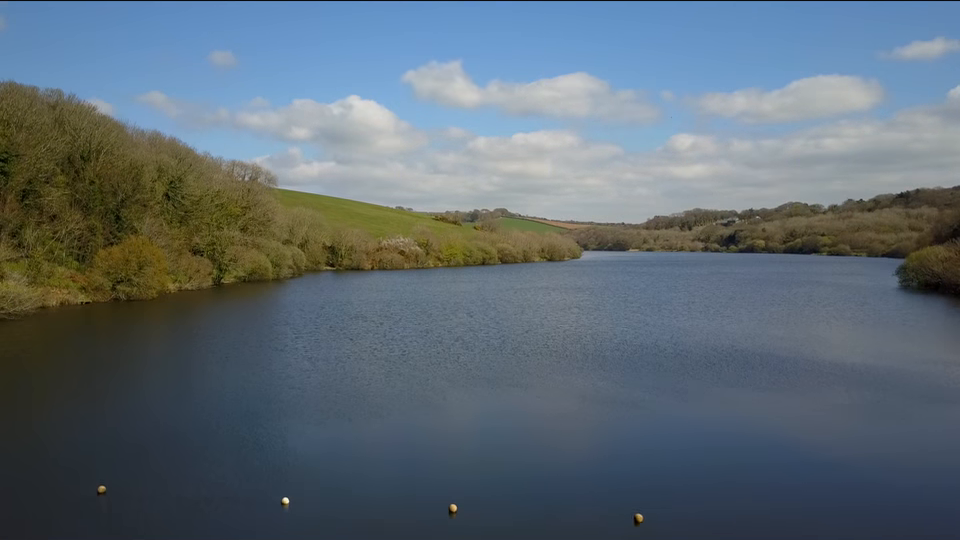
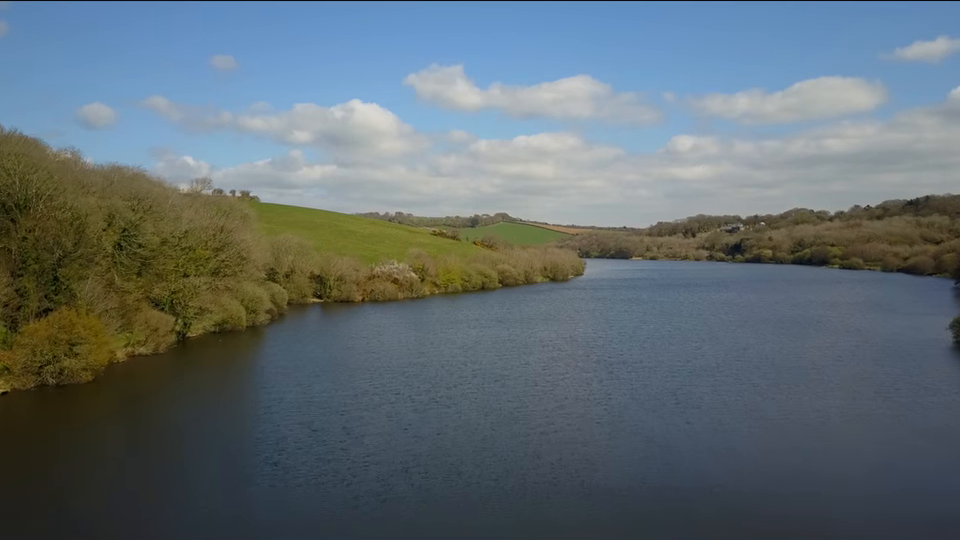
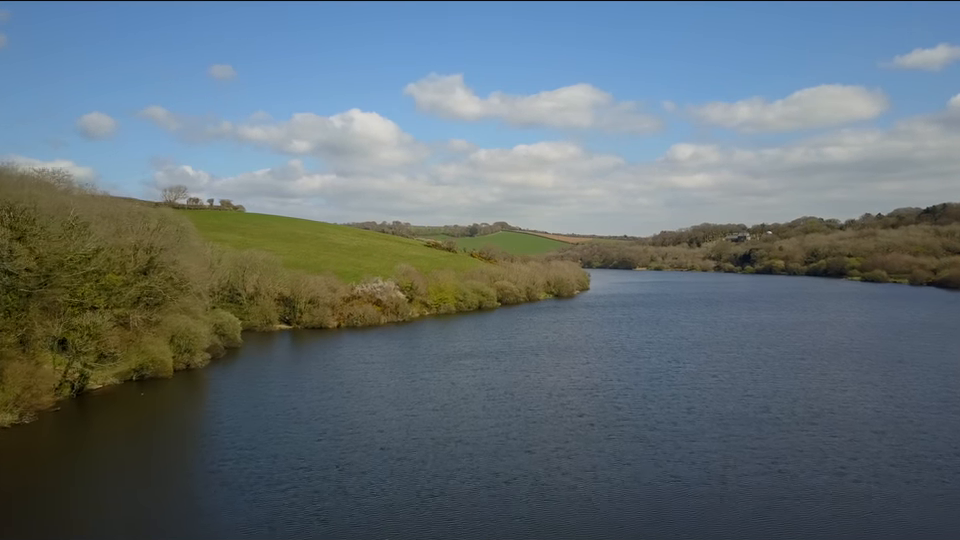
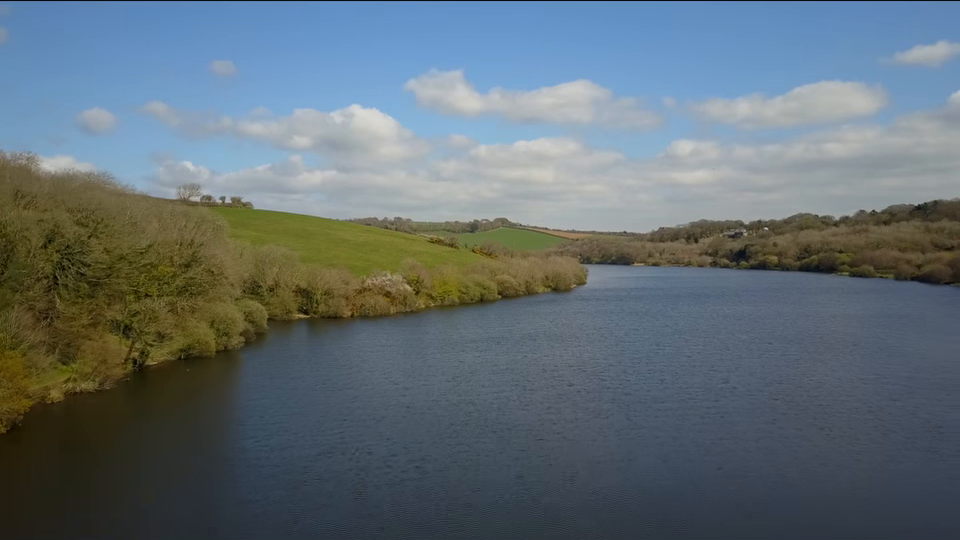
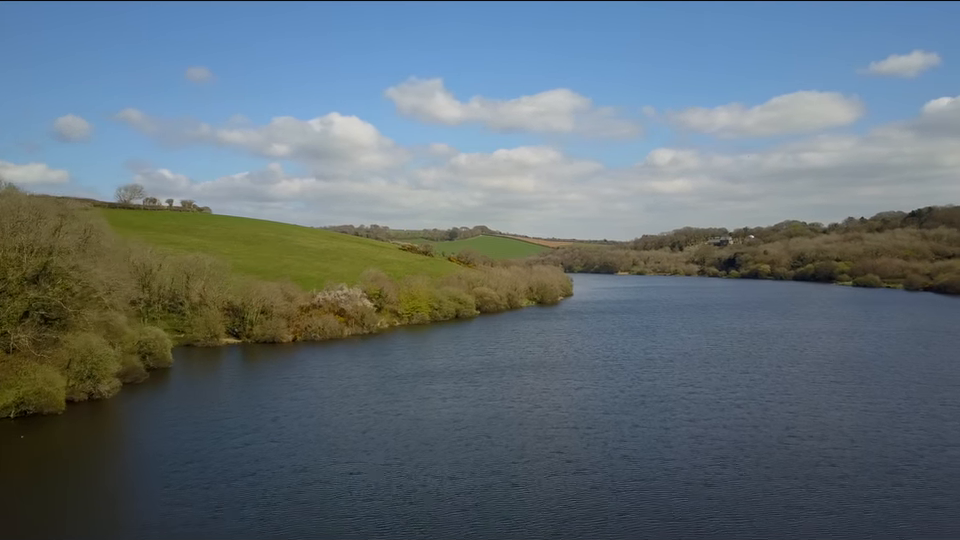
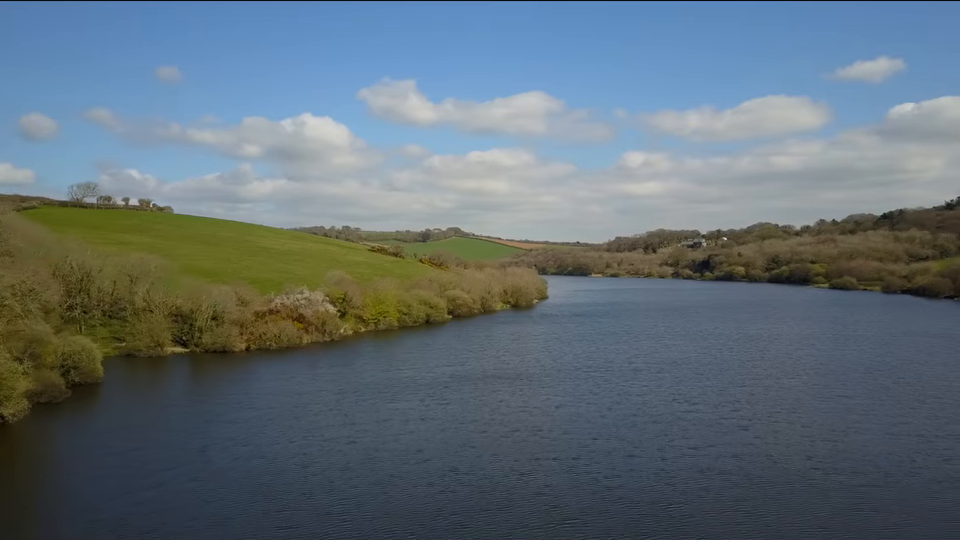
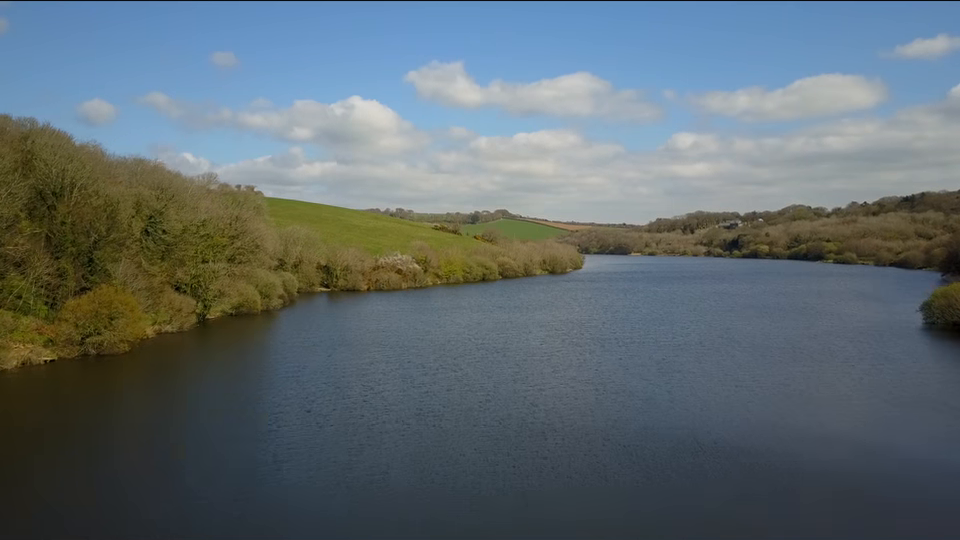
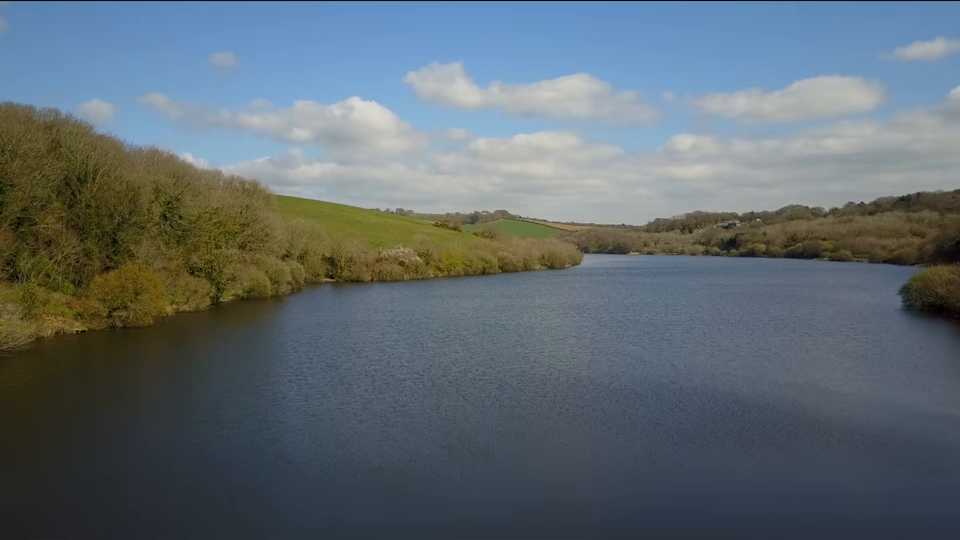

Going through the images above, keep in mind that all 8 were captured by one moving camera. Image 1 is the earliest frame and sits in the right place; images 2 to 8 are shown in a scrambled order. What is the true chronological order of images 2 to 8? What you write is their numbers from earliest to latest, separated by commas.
8, 7, 2, 4, 3, 5, 6
